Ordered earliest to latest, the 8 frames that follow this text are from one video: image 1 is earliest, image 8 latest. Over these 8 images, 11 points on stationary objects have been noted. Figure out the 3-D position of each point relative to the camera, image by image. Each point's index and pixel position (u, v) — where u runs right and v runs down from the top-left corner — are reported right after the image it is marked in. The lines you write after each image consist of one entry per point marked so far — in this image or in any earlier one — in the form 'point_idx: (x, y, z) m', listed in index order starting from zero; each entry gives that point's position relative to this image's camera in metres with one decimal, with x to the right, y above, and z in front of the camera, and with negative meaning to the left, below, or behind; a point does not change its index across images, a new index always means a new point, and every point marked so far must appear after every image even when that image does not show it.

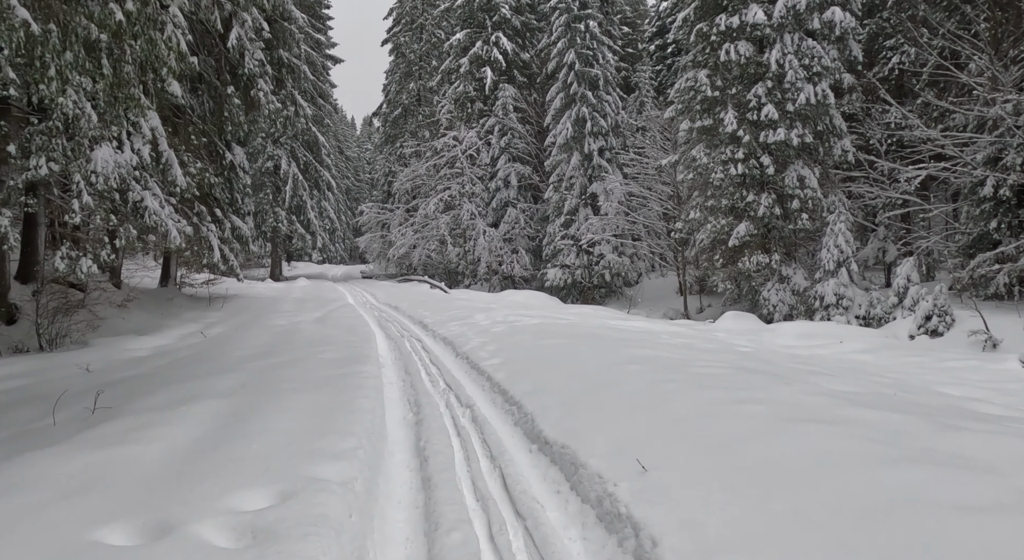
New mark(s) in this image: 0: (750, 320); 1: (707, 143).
0: (+4.7, -0.8, +12.2) m
1: (+5.5, +3.8, +17.1) m
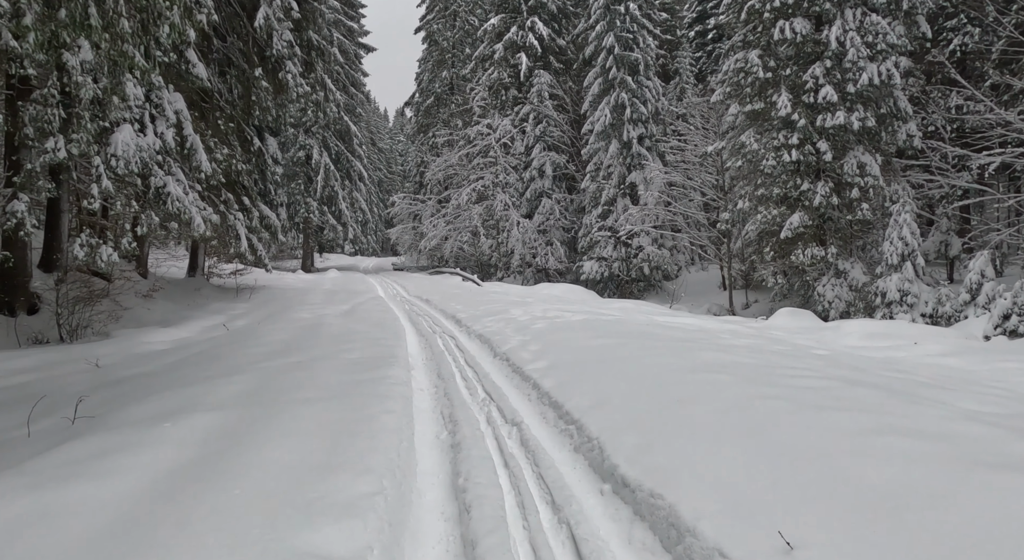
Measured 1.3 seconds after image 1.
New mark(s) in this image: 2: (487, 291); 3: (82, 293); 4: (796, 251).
0: (+5.4, -0.7, +11.2) m
1: (+6.5, +4.0, +16.0) m
2: (-0.6, -0.3, +15.1) m
3: (-6.9, -0.2, +9.8) m
4: (+7.0, +0.7, +14.9) m
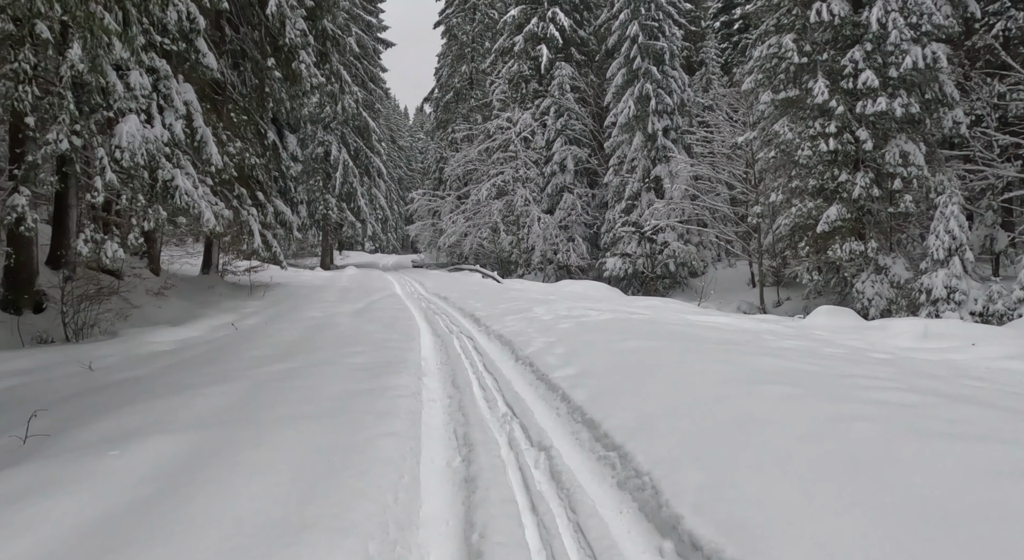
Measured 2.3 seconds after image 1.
0: (+5.8, -0.6, +10.5) m
1: (+7.0, +4.1, +15.2) m
2: (-0.1, -0.2, +14.6) m
3: (-6.6, -0.2, +9.5) m
4: (+7.5, +0.8, +14.1) m
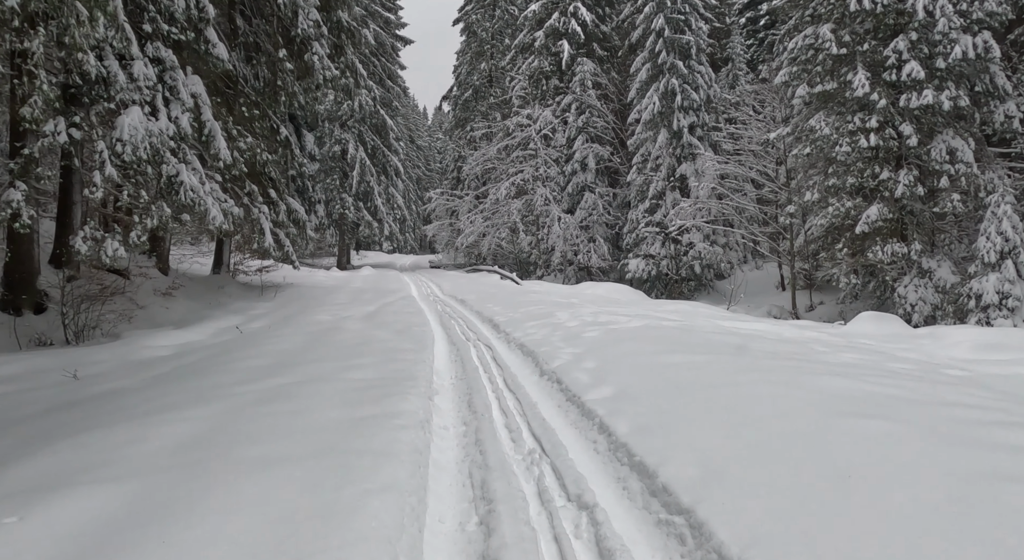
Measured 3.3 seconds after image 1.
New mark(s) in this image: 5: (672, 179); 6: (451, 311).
0: (+6.1, -0.7, +9.7) m
1: (+7.5, +4.0, +14.5) m
2: (+0.3, -0.3, +14.0) m
3: (-6.3, -0.2, +9.1) m
4: (+7.9, +0.7, +13.3) m
5: (+5.1, +3.2, +19.5) m
6: (-1.0, -0.5, +10.4) m
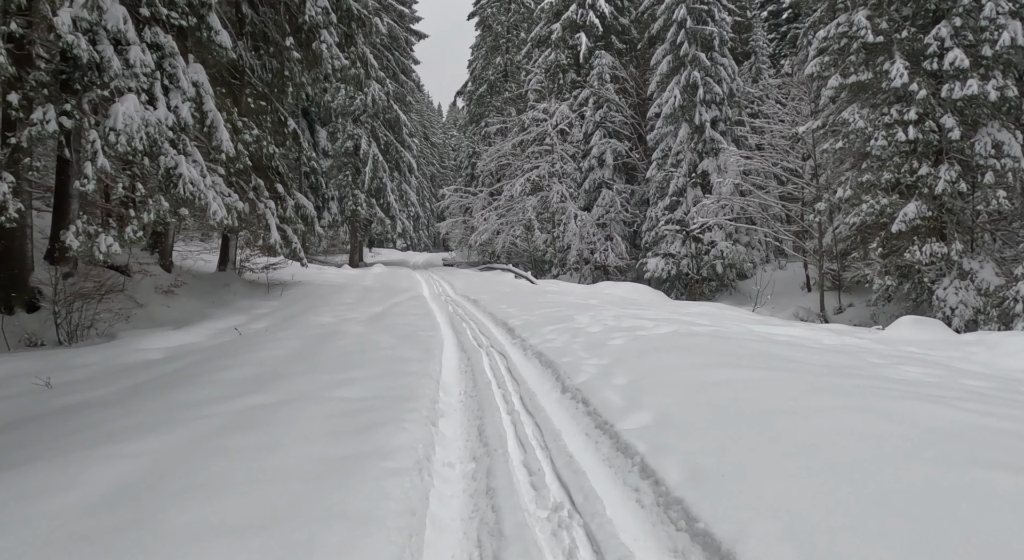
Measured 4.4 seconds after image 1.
0: (+6.4, -0.7, +9.0) m
1: (+7.9, +4.0, +13.7) m
2: (+0.7, -0.2, +13.4) m
3: (-6.0, -0.1, +8.7) m
4: (+8.2, +0.7, +12.6) m
5: (+5.6, +3.2, +18.8) m
6: (-0.8, -0.5, +9.8) m
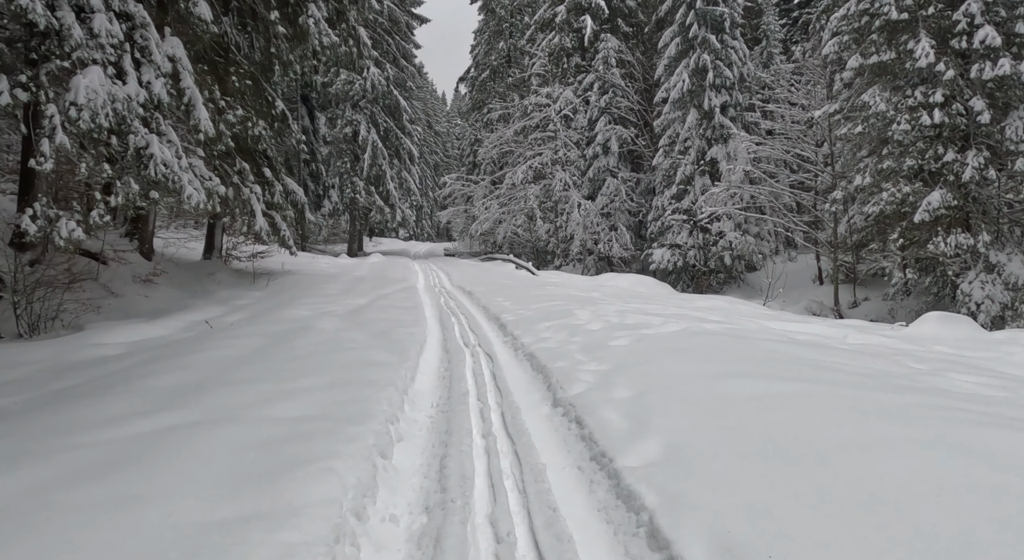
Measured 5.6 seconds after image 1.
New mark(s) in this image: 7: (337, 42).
0: (+6.3, -0.6, +8.4) m
1: (+7.9, +4.1, +12.9) m
2: (+0.6, 0.0, +12.8) m
3: (-6.1, 0.0, +8.1) m
4: (+8.2, +0.8, +11.9) m
5: (+5.6, +3.5, +18.1) m
6: (-0.8, -0.4, +9.2) m
7: (-3.4, +4.7, +12.0) m
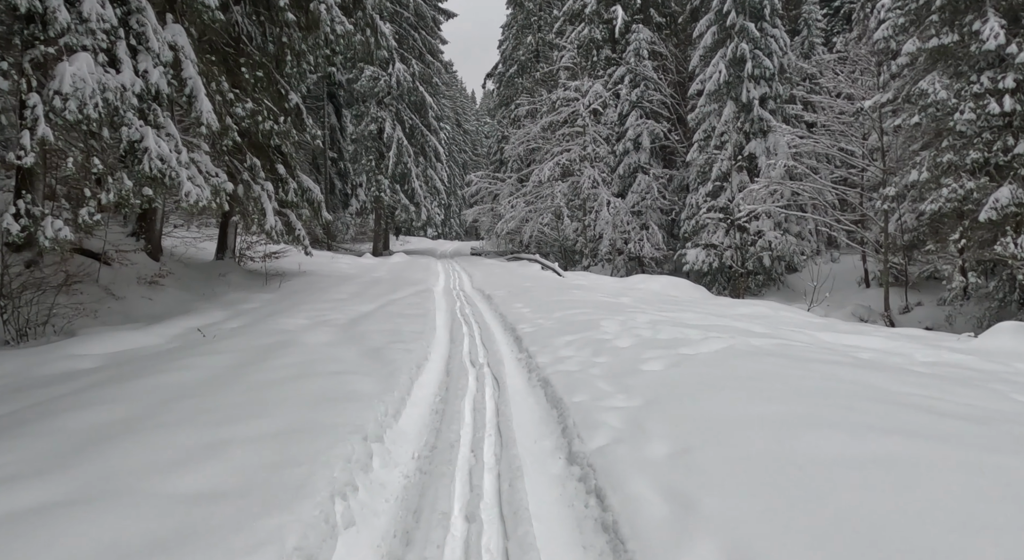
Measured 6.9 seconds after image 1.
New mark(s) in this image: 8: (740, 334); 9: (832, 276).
0: (+6.6, -0.7, +7.3) m
1: (+8.4, +4.0, +11.8) m
2: (+1.1, -0.1, +12.0) m
3: (-5.8, 0.0, +7.6) m
4: (+8.6, +0.7, +10.7) m
5: (+6.4, +3.4, +17.1) m
6: (-0.5, -0.4, +8.5) m
7: (-3.0, +4.6, +11.4) m
8: (+2.5, -0.6, +6.8) m
9: (+10.0, +0.1, +19.1) m
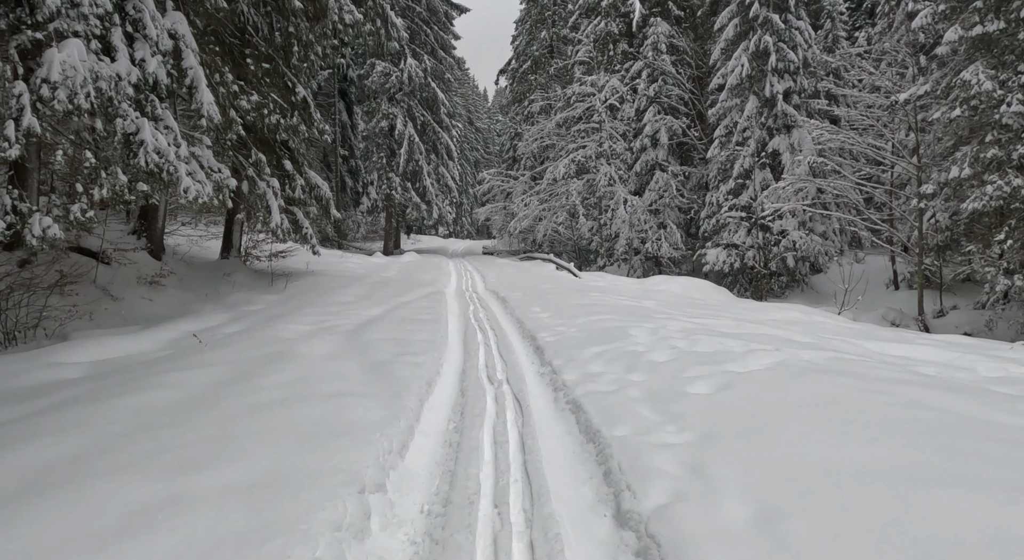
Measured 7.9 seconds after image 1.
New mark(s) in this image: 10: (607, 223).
0: (+6.7, -0.8, +6.7) m
1: (+8.7, +4.0, +11.2) m
2: (+1.4, -0.1, +11.5) m
3: (-5.6, 0.0, +7.2) m
4: (+8.9, +0.7, +10.1) m
5: (+6.8, +3.4, +16.4) m
6: (-0.3, -0.5, +8.0) m
7: (-2.7, +4.6, +10.9) m
8: (+2.7, -0.6, +6.2) m
9: (+10.4, +0.1, +18.4) m
10: (+3.1, +1.8, +19.5) m
